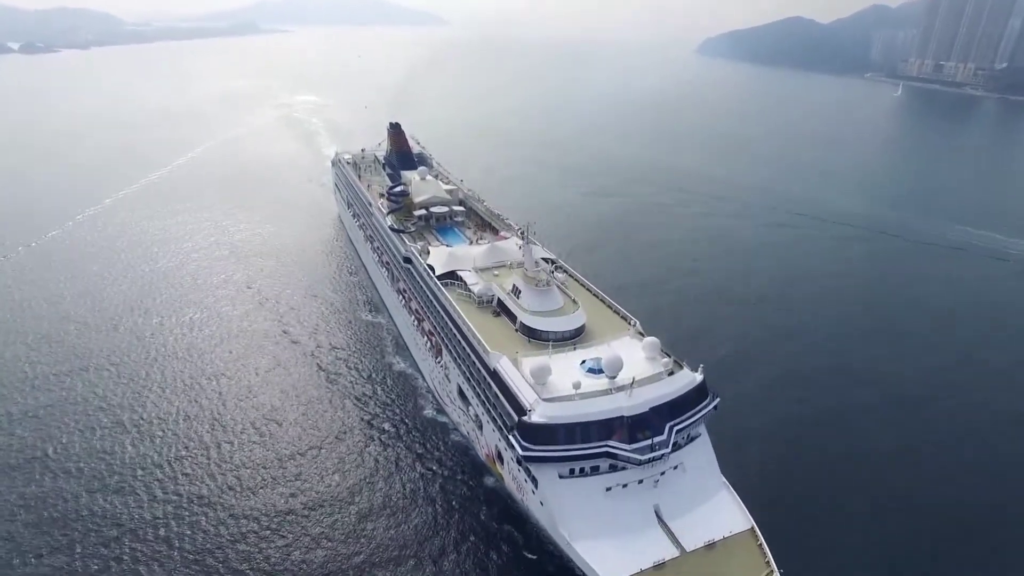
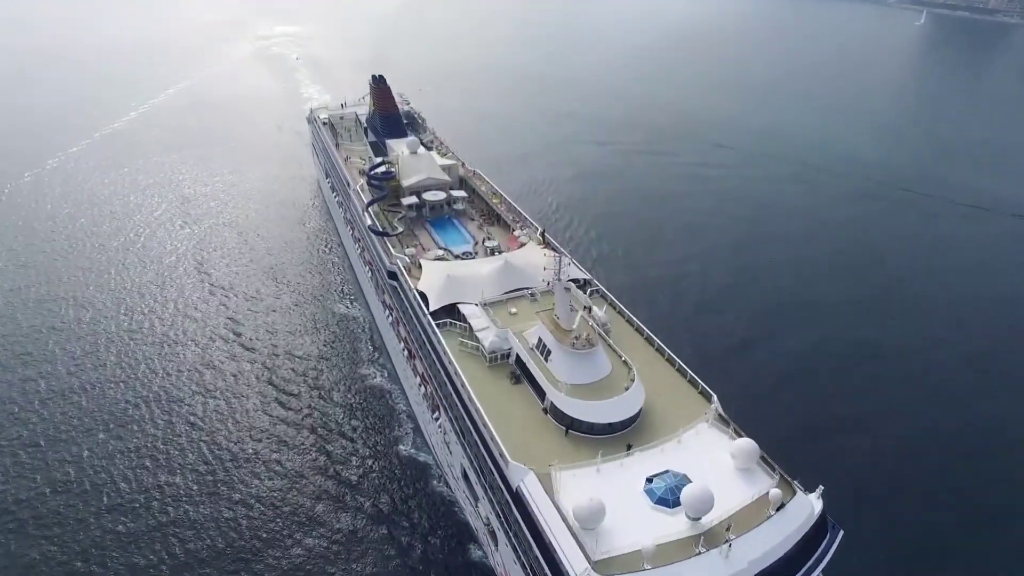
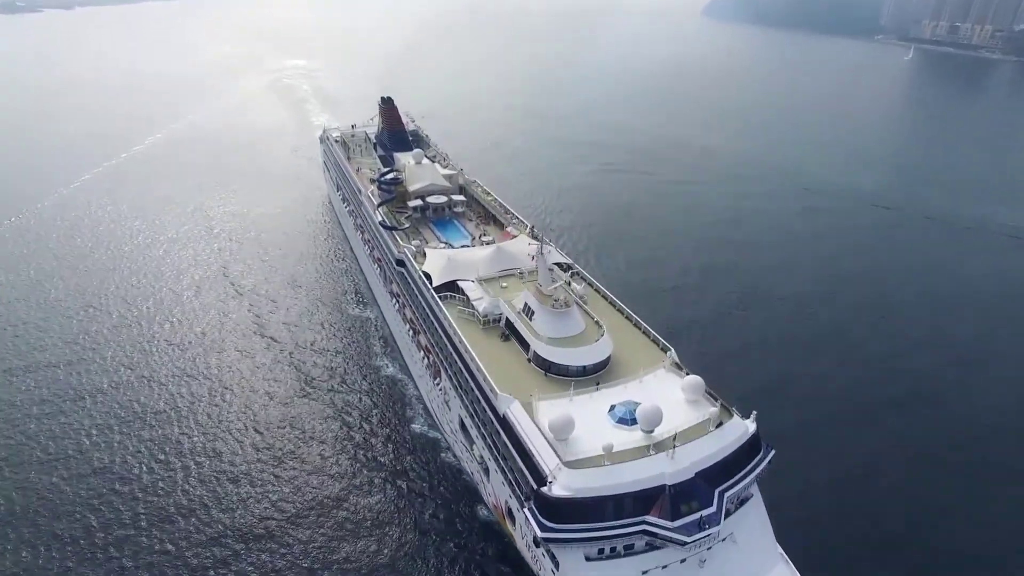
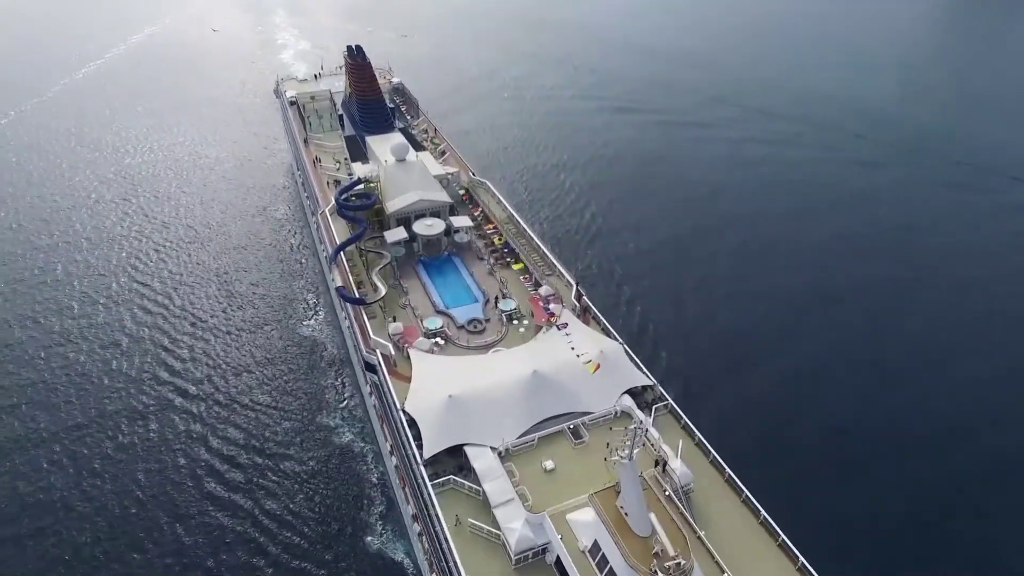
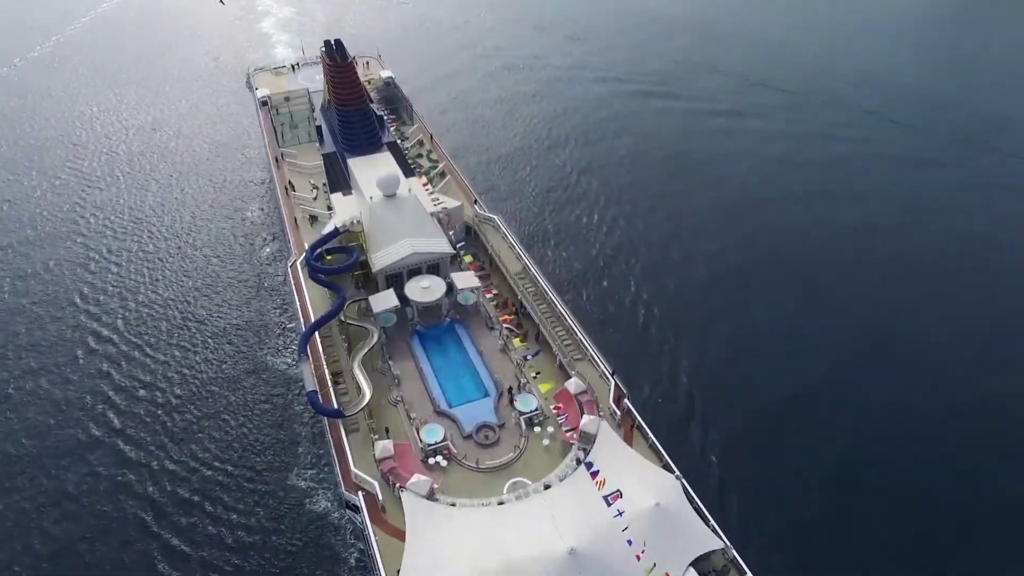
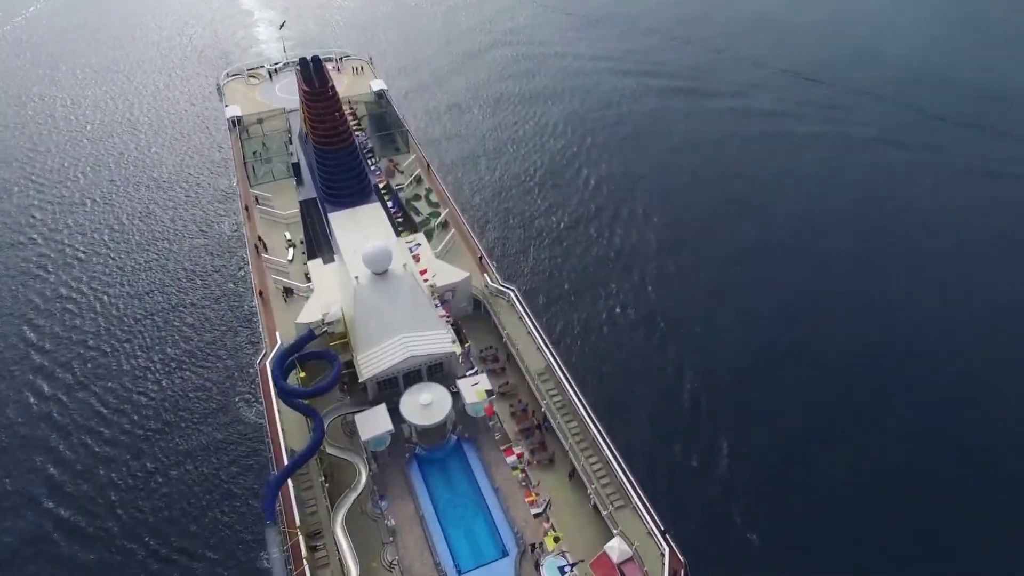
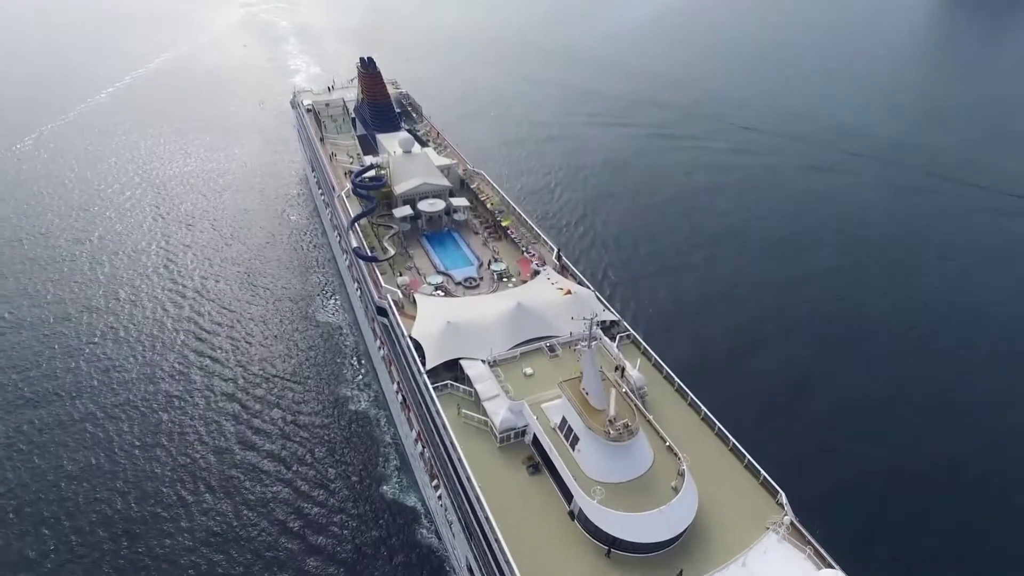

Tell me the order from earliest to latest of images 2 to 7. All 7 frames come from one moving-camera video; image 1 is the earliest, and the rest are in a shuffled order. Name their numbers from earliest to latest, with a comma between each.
3, 2, 7, 4, 5, 6
